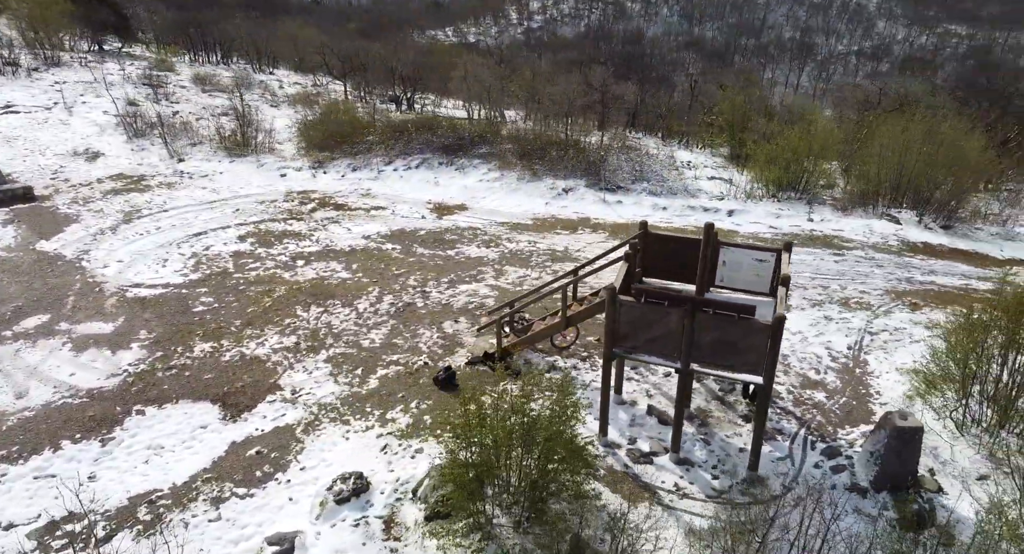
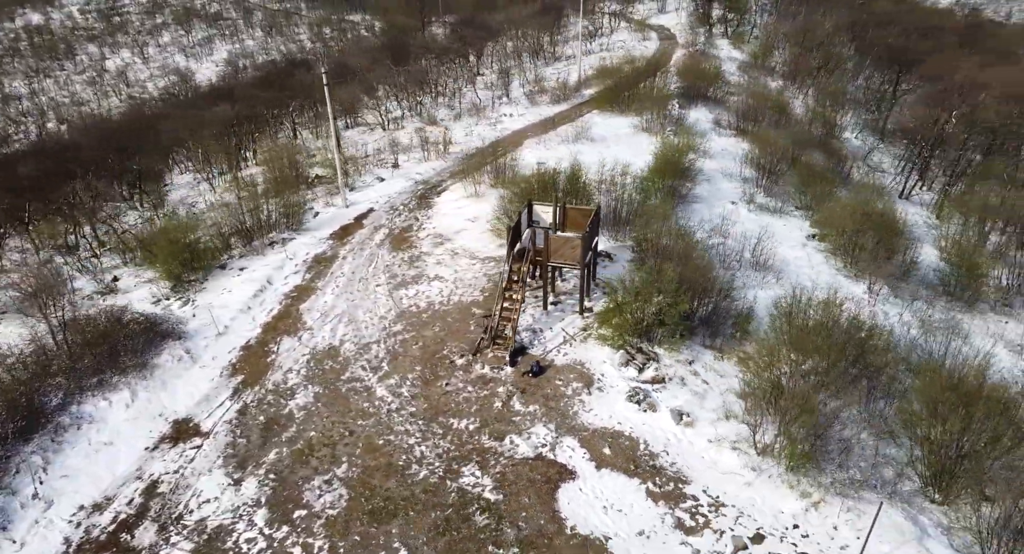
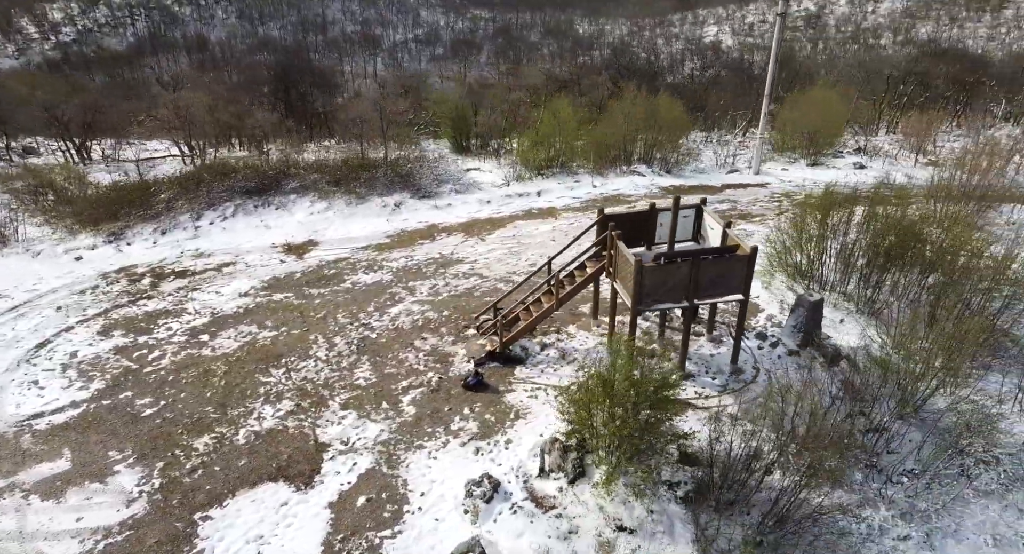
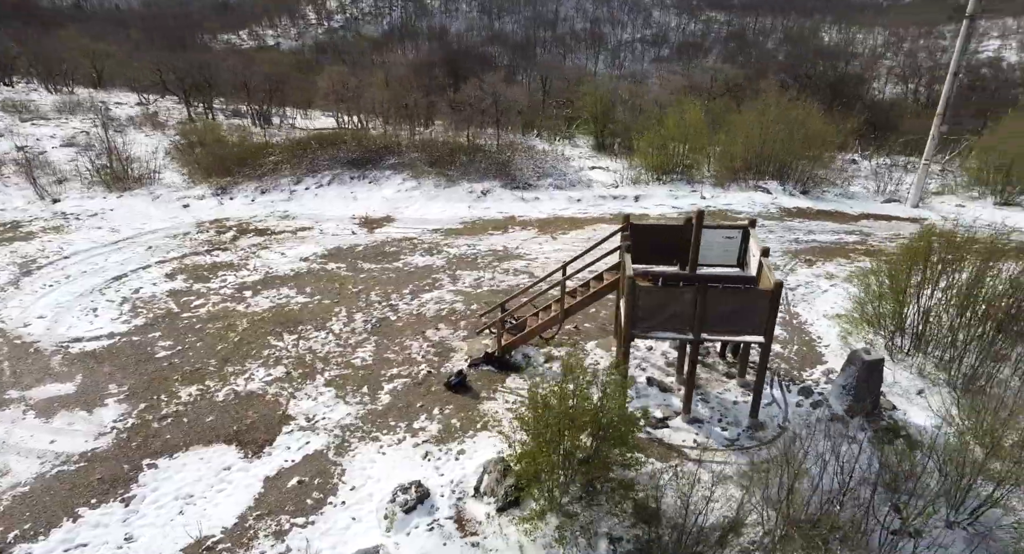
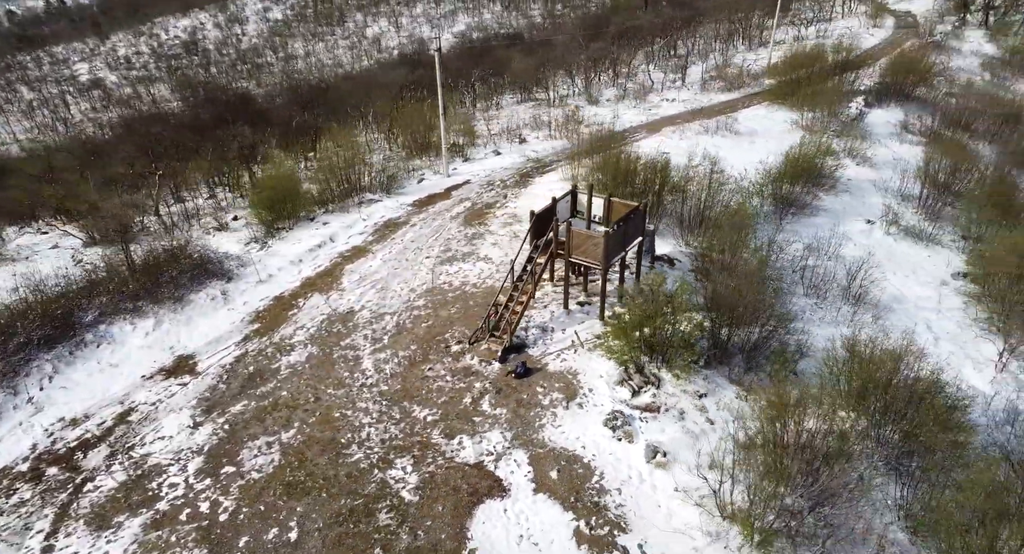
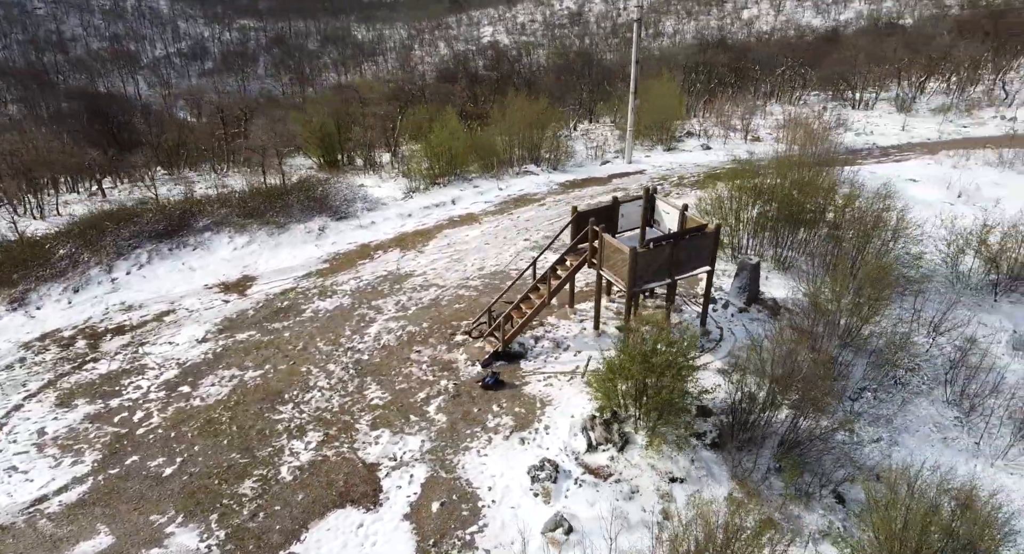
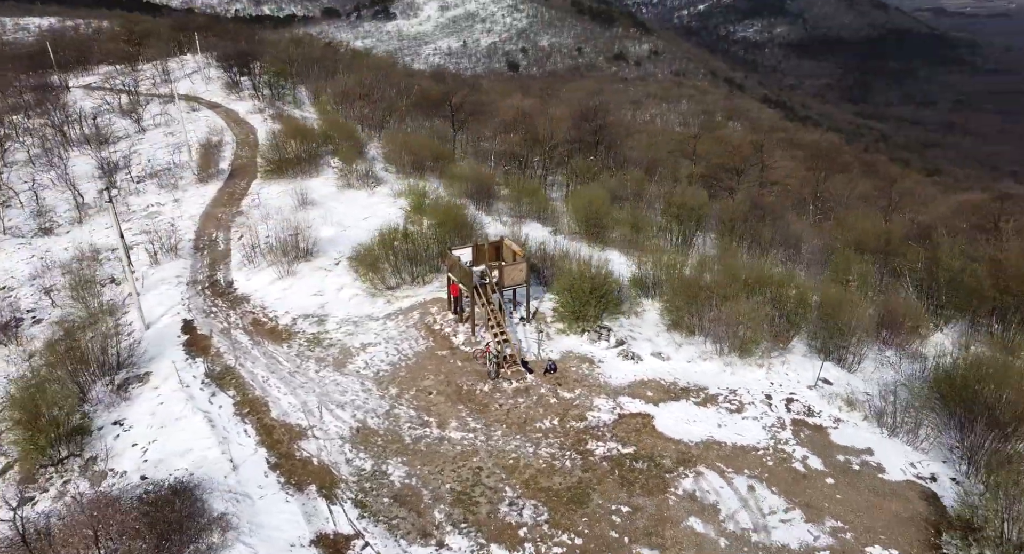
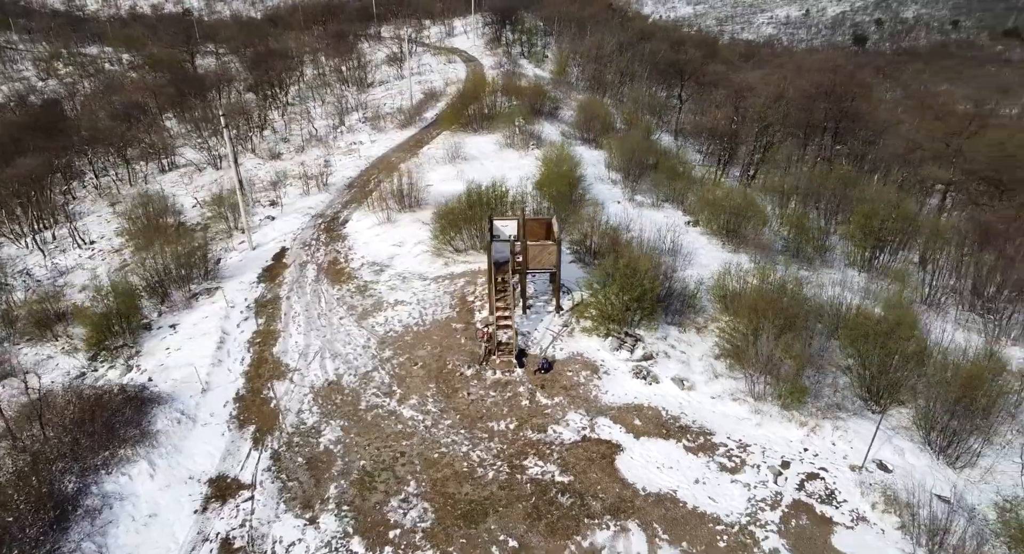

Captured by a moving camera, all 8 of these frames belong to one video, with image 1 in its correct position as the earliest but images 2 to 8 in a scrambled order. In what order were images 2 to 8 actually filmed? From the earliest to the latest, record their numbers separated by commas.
4, 3, 6, 5, 2, 8, 7
